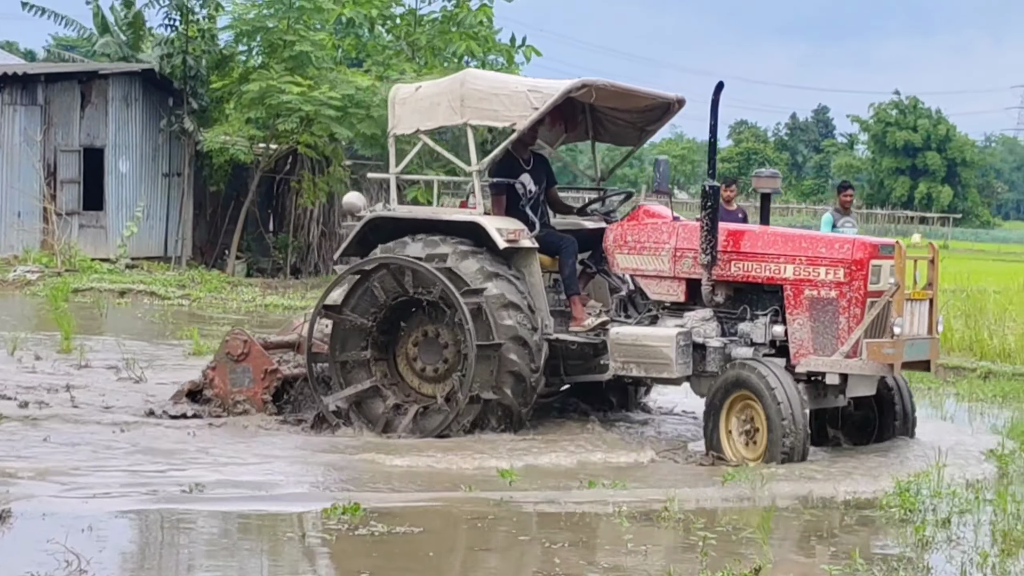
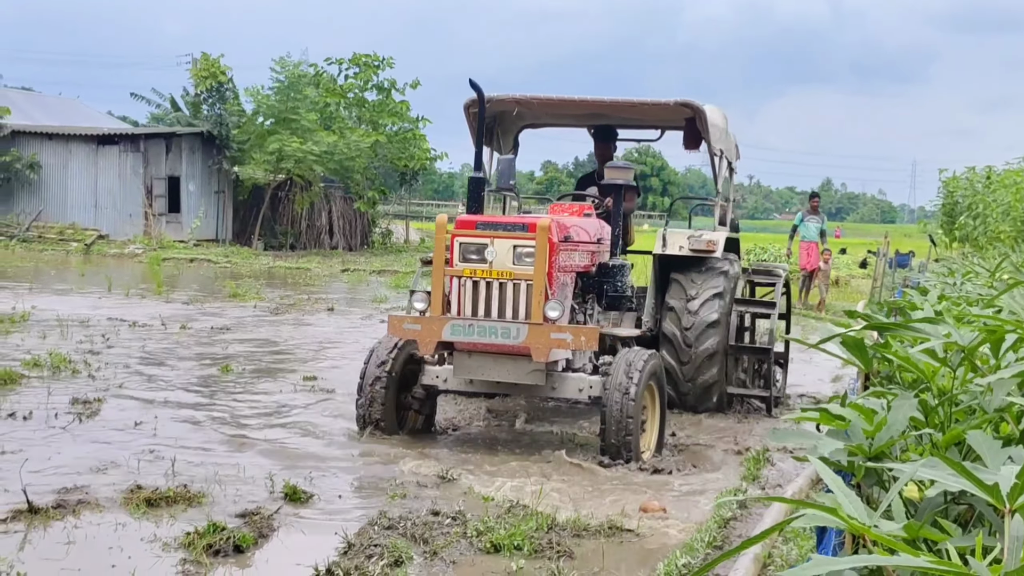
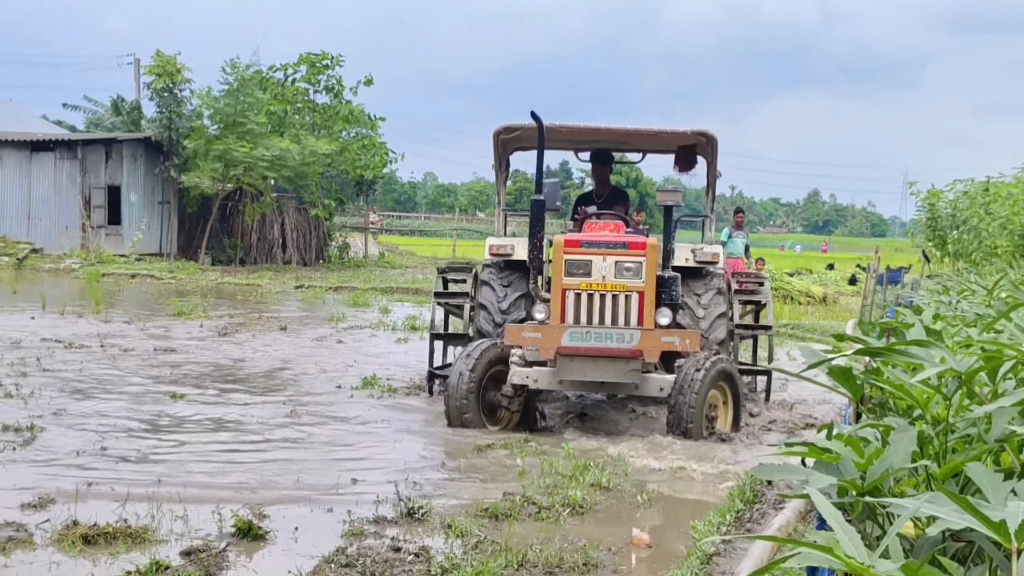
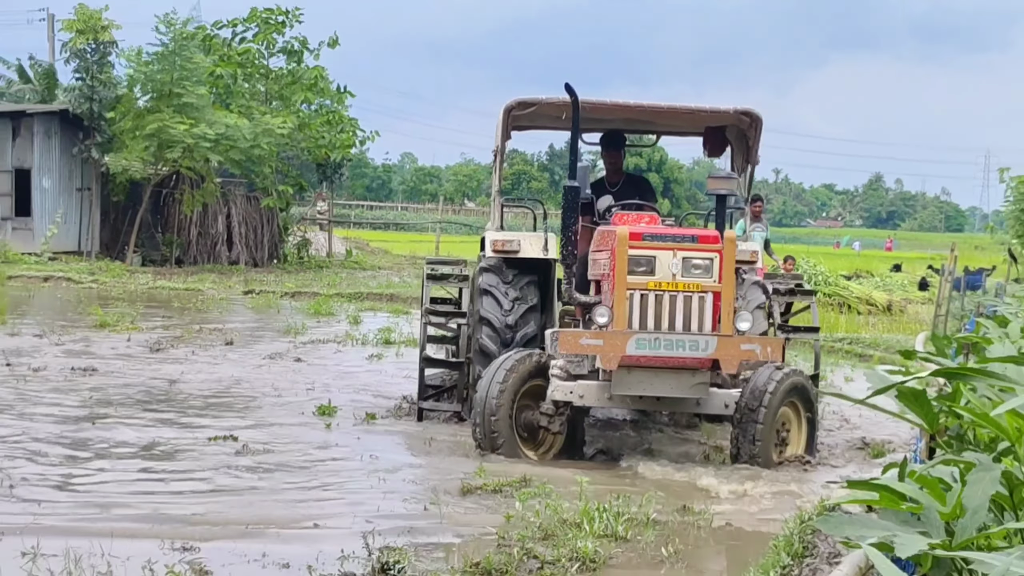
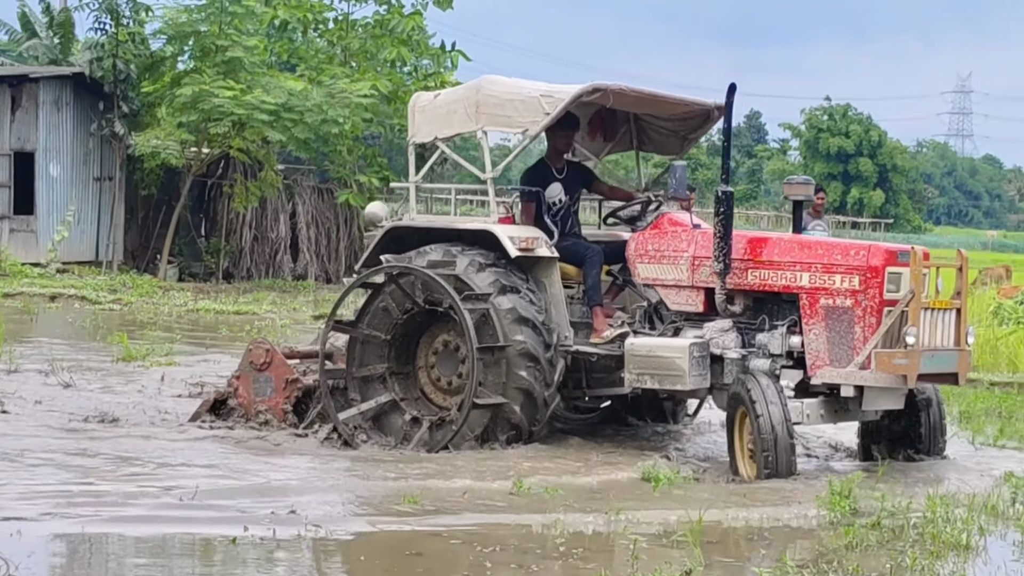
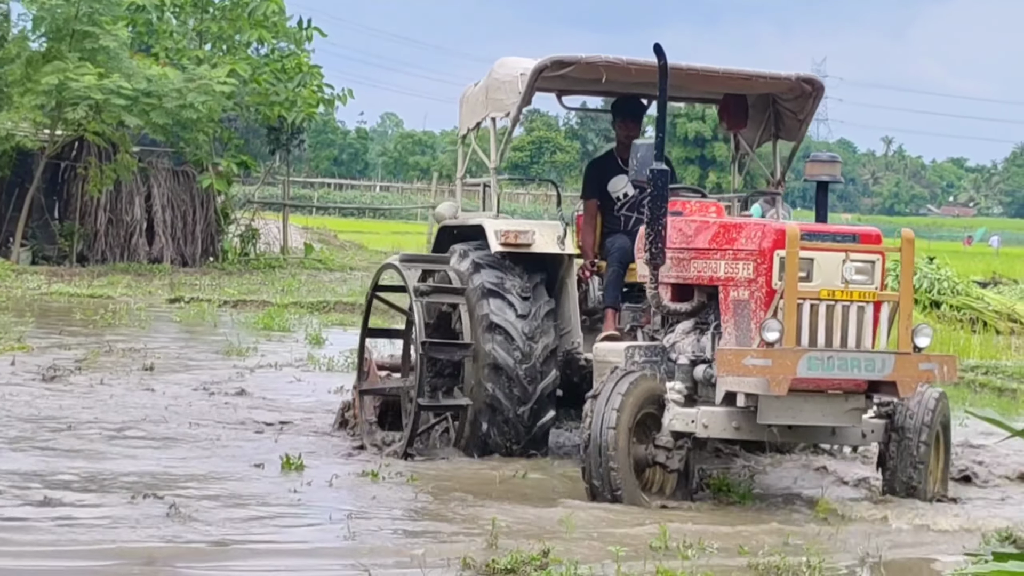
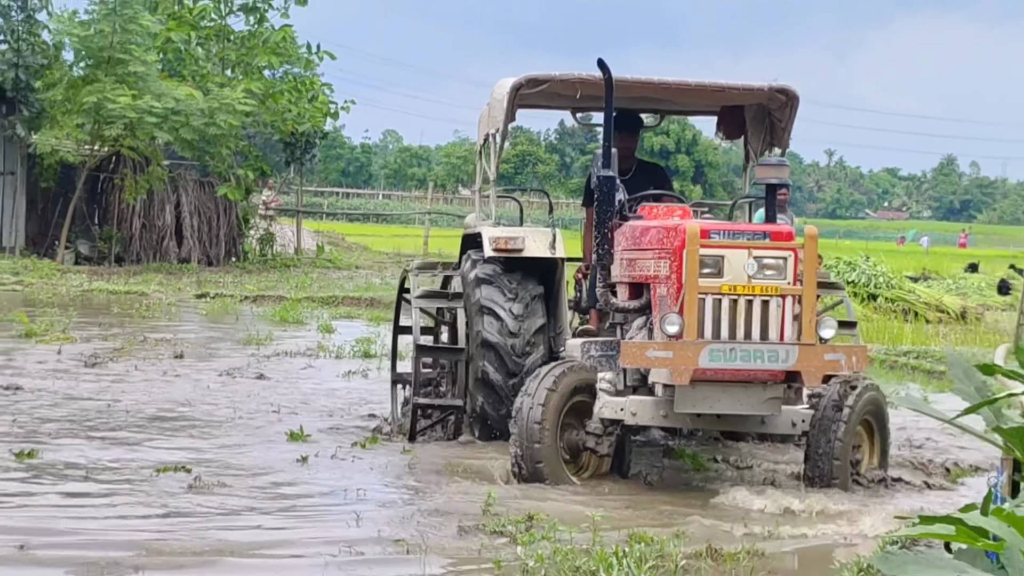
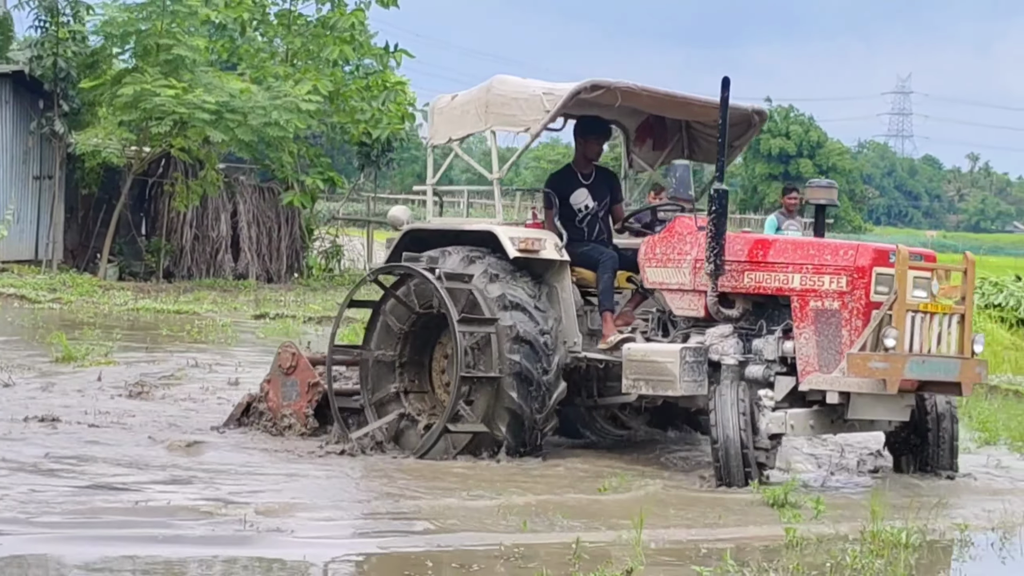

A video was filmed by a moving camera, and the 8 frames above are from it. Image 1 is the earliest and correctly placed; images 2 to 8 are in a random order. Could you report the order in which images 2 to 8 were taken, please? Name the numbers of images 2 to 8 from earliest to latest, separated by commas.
5, 8, 6, 7, 4, 3, 2
